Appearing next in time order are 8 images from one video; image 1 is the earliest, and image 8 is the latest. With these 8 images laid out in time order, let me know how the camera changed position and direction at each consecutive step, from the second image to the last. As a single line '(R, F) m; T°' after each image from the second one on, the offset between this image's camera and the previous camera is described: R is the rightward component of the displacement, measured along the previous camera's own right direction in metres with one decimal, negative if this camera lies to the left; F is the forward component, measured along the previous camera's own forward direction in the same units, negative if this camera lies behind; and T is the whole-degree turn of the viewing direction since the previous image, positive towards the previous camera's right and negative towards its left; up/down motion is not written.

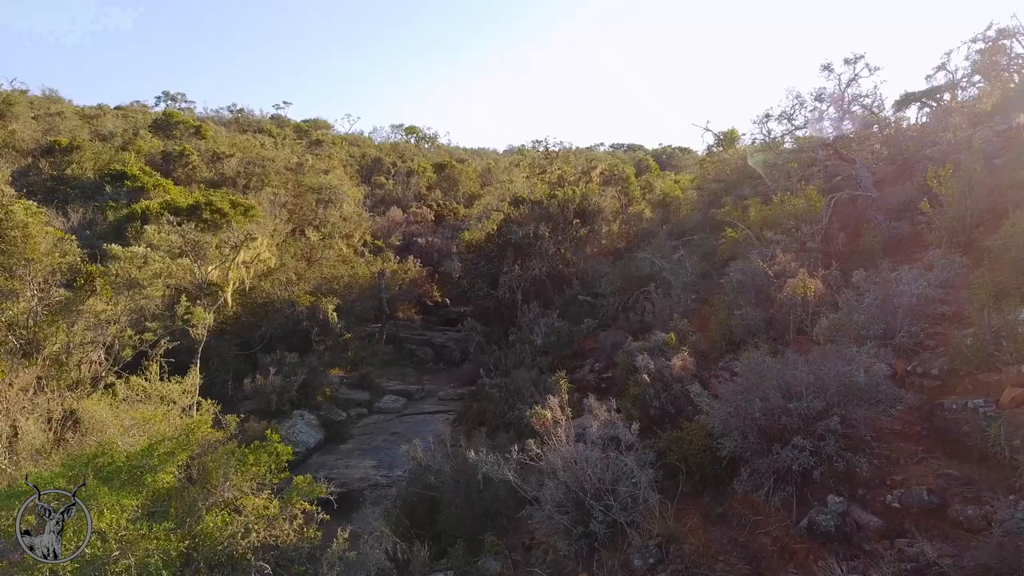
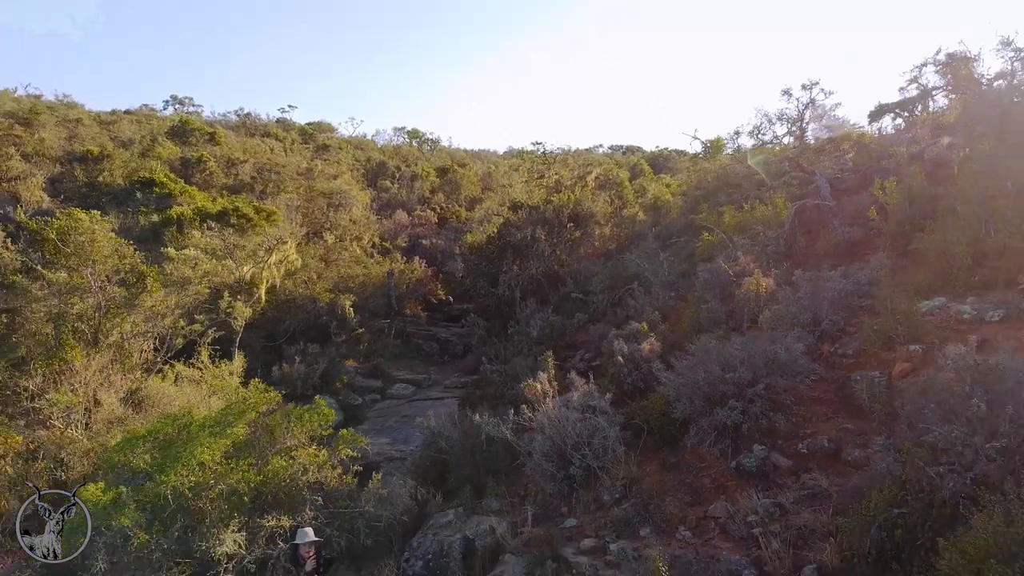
(0.0, -1.0) m; 0°
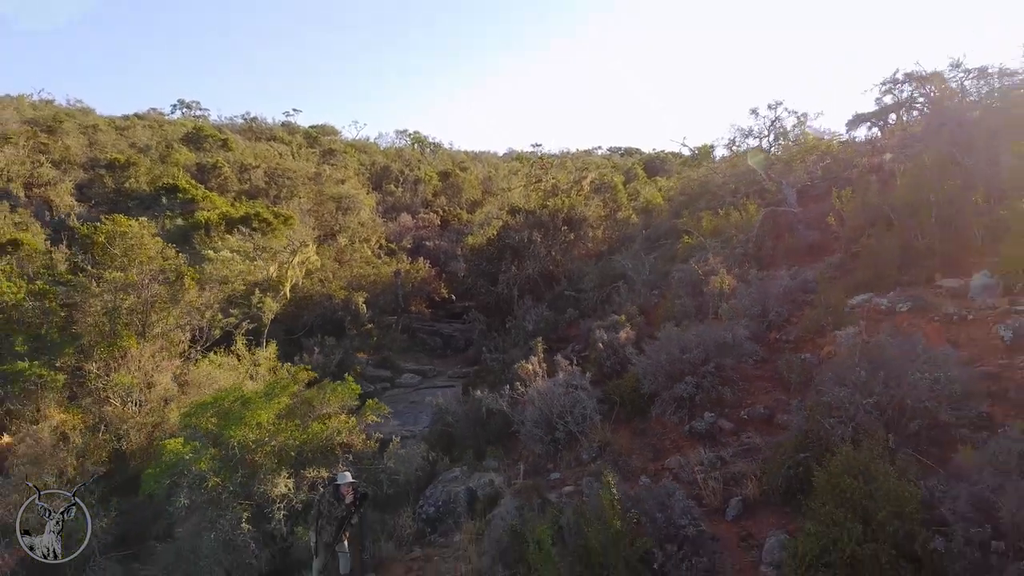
(0.0, -1.0) m; 0°
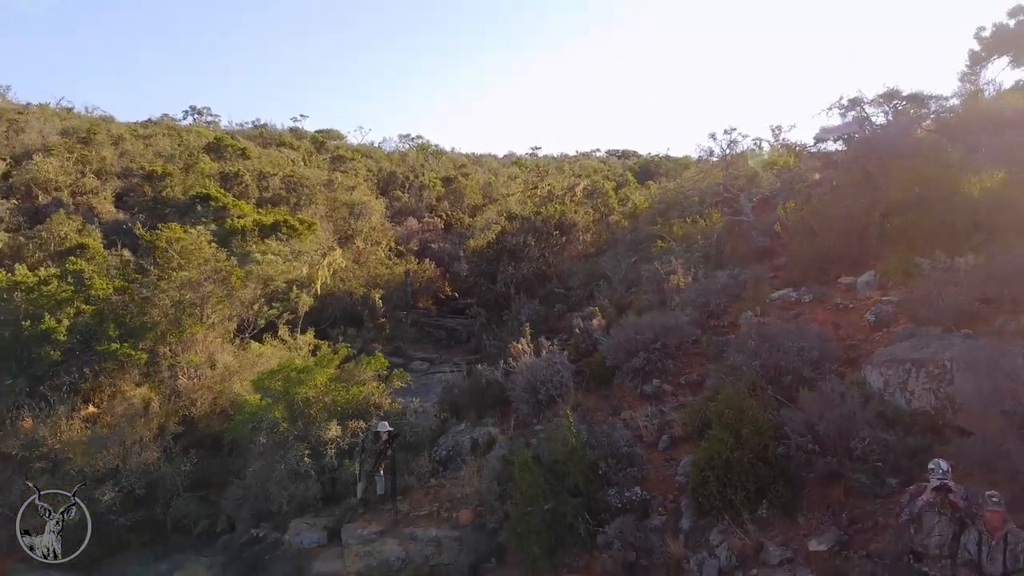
(+0.1, -1.6) m; 0°
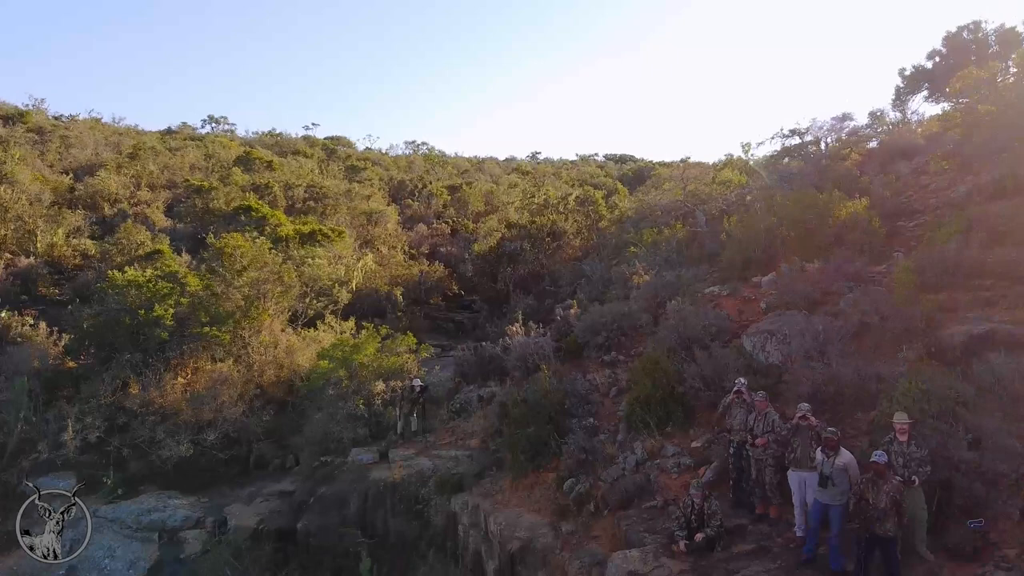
(+0.1, -2.6) m; 0°
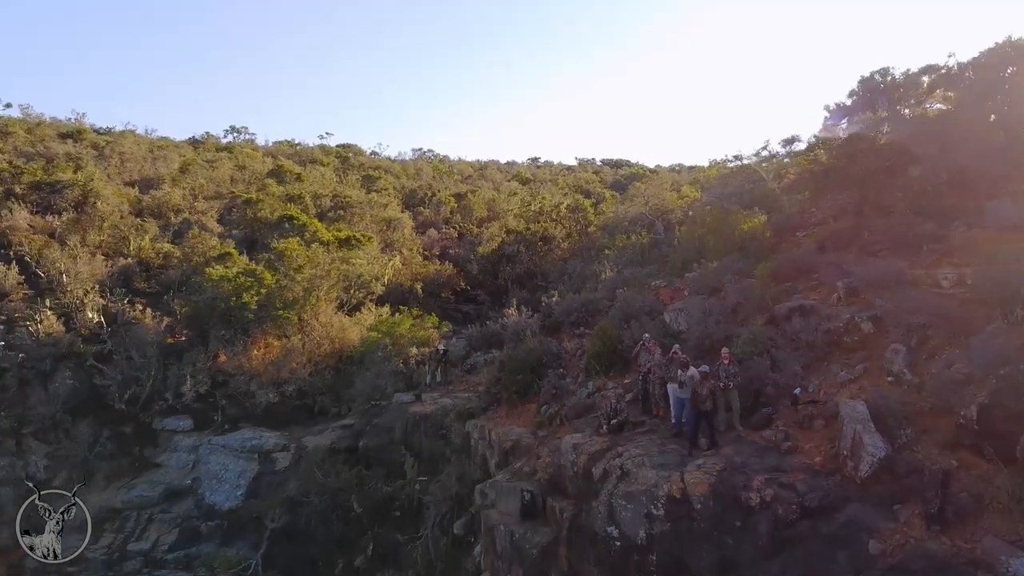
(+0.1, -3.6) m; 0°
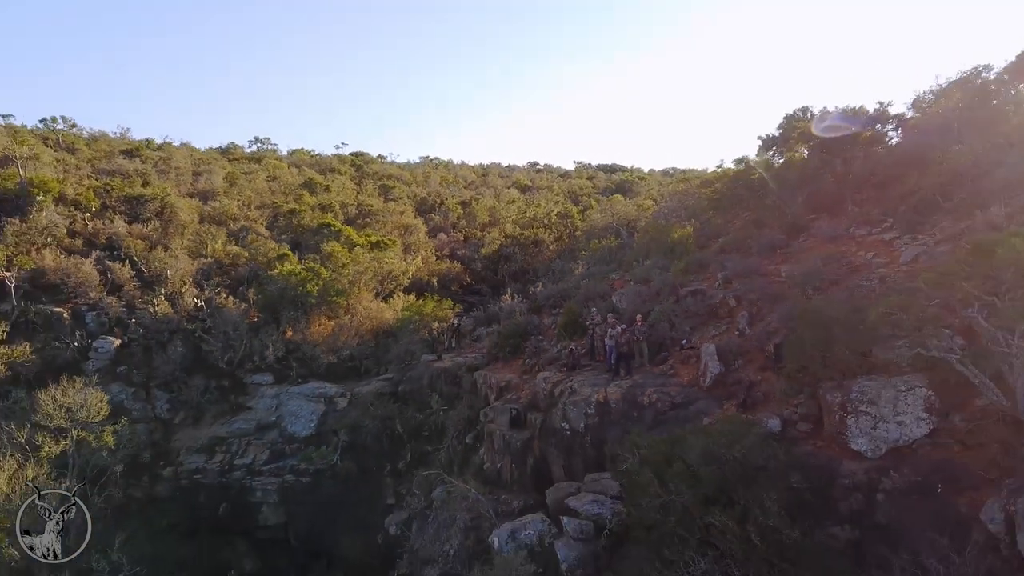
(+0.1, -4.9) m; 0°
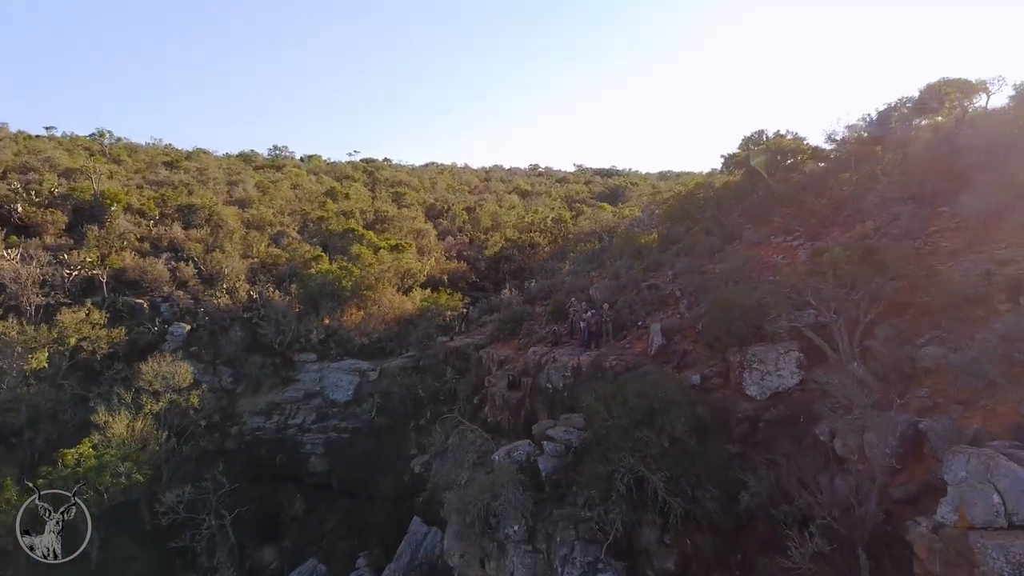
(+0.1, -4.2) m; 0°
